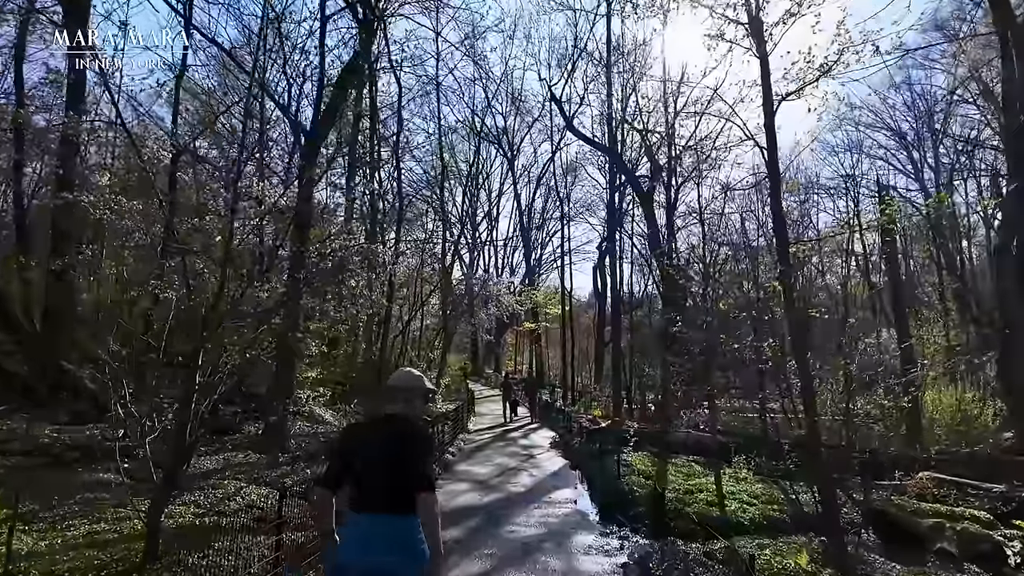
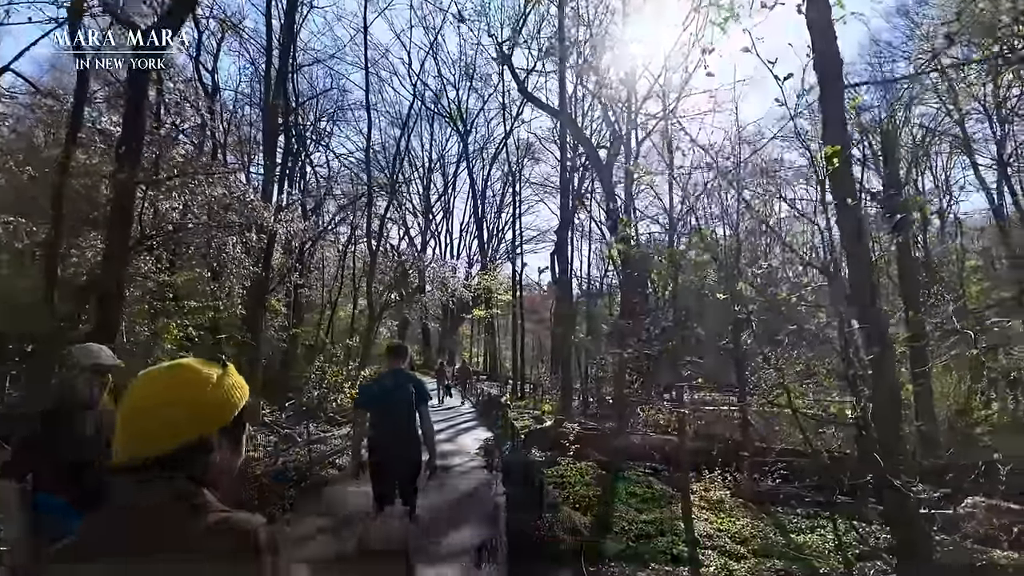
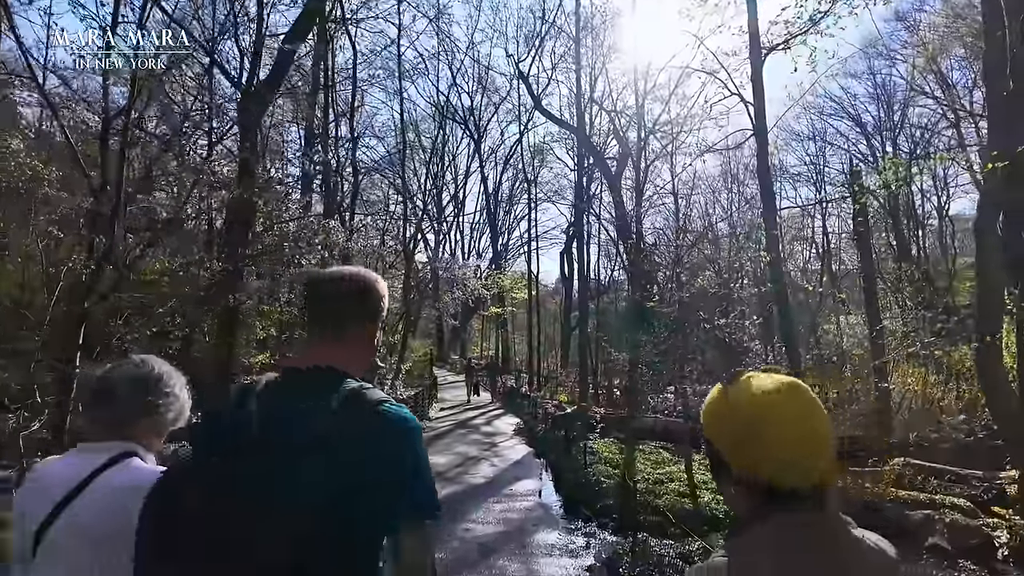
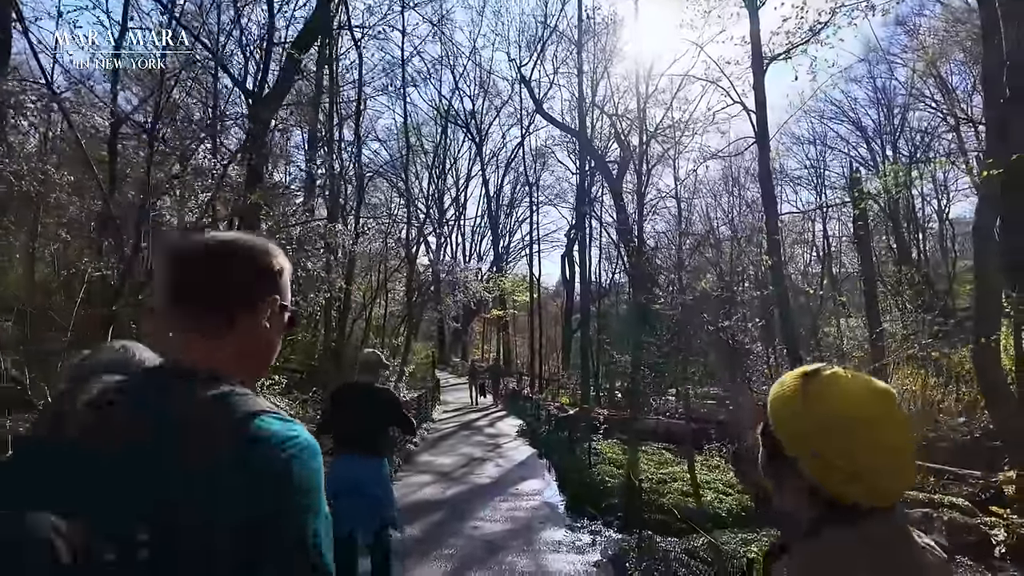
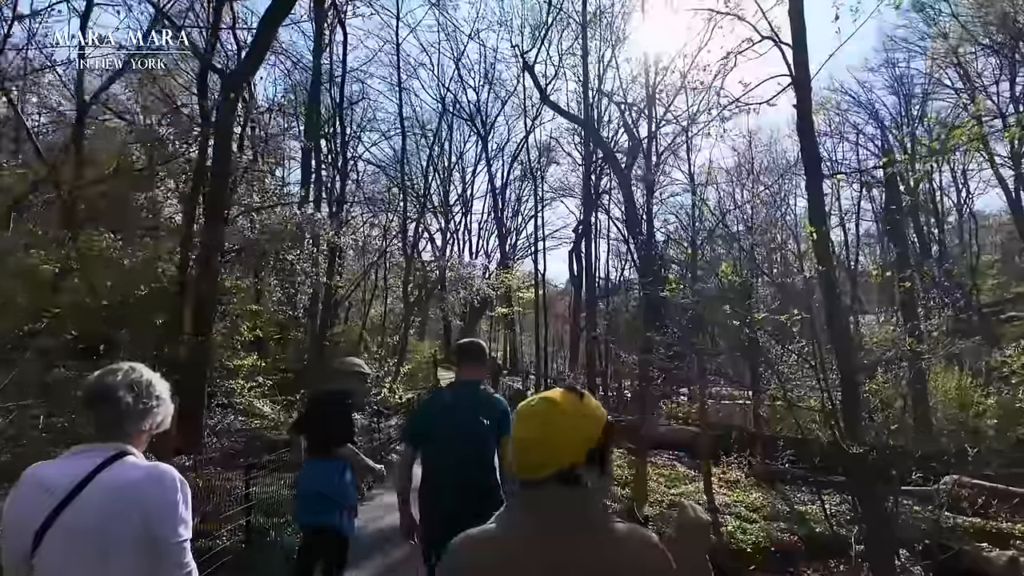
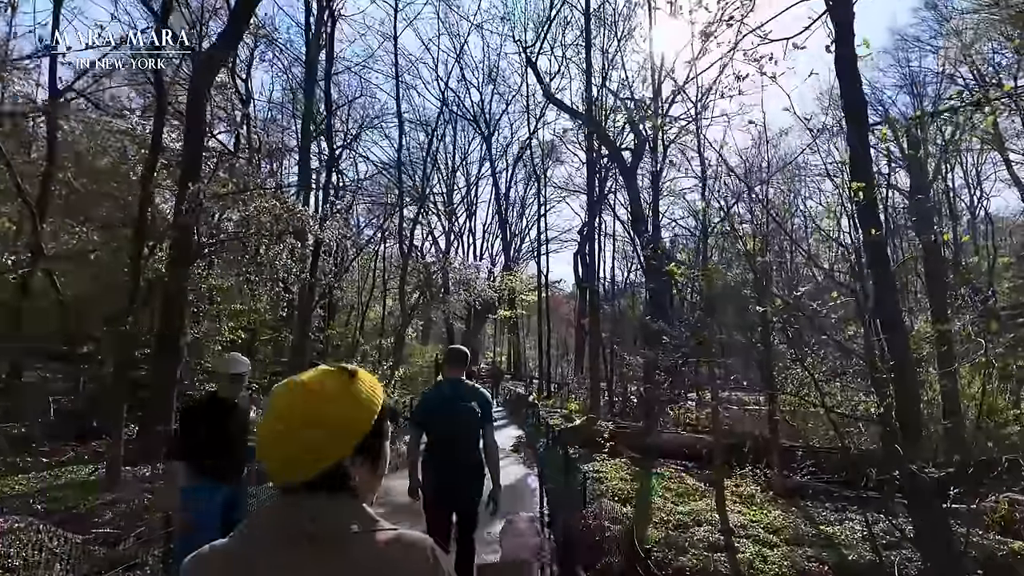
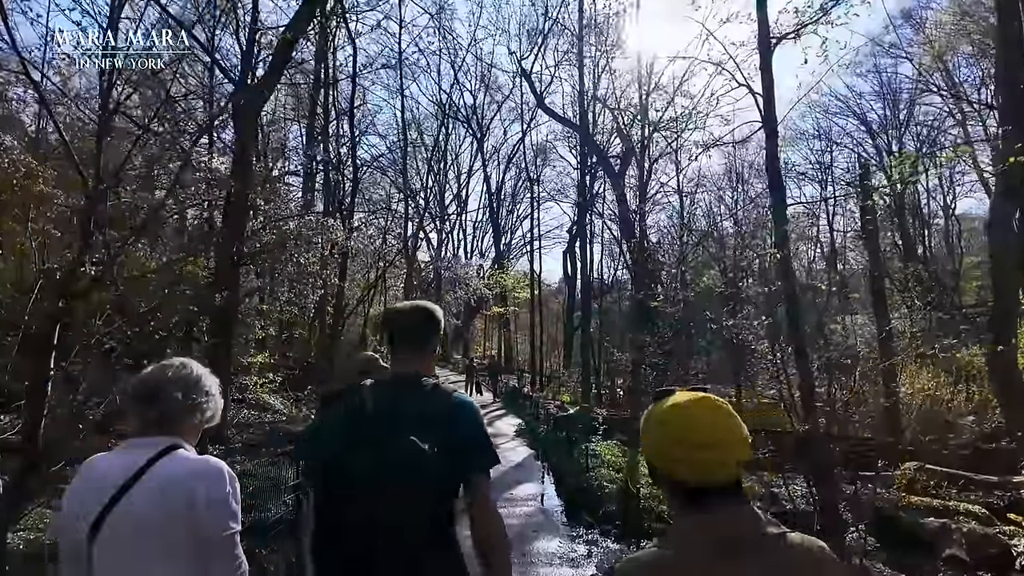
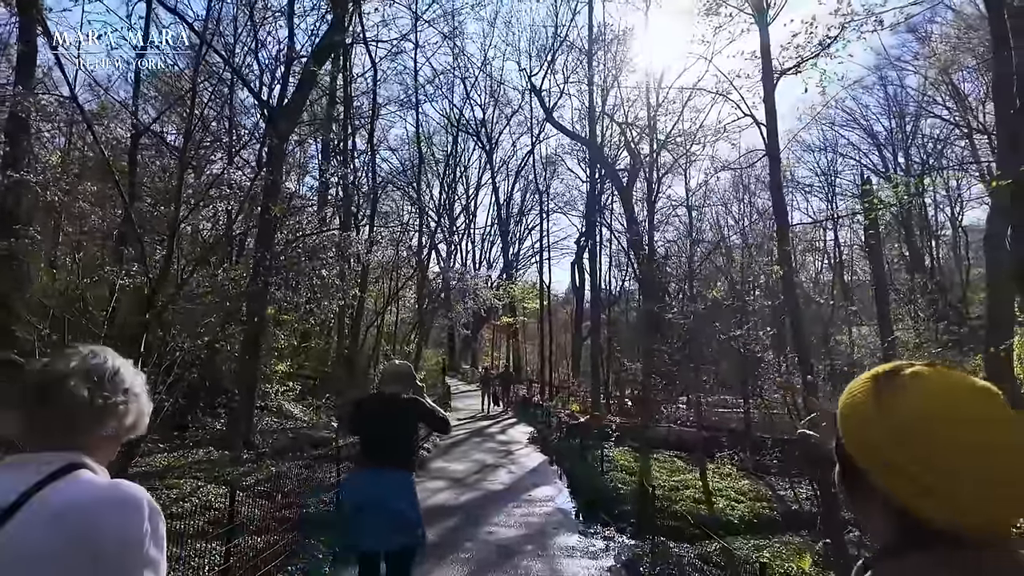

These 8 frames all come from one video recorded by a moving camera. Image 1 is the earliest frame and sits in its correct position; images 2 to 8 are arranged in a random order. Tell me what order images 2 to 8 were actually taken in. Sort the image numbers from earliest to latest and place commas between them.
8, 4, 3, 7, 5, 6, 2
